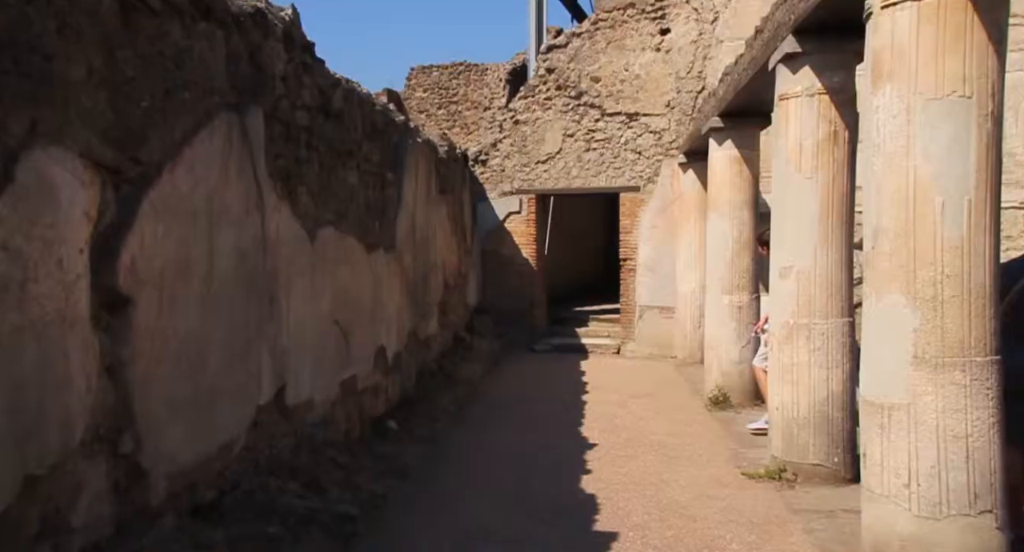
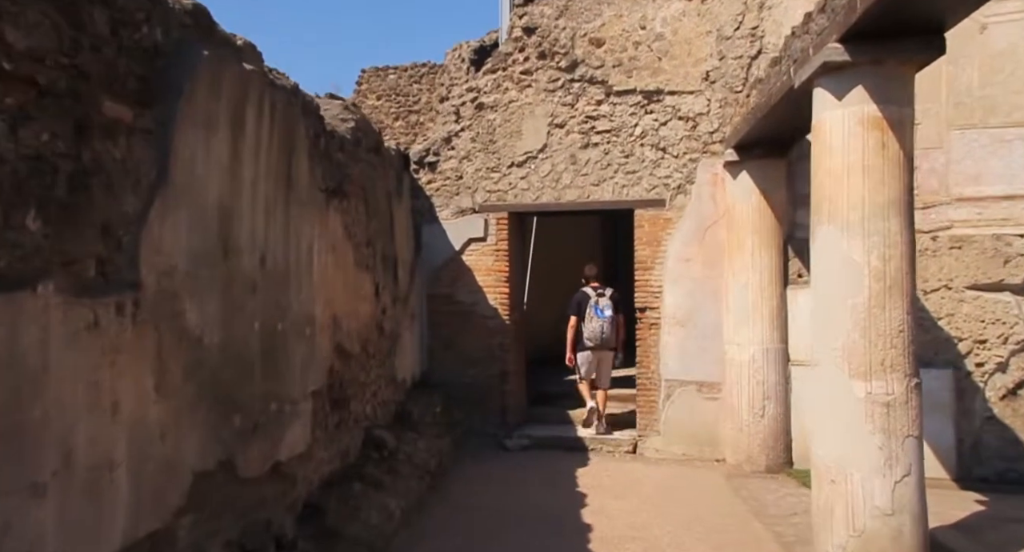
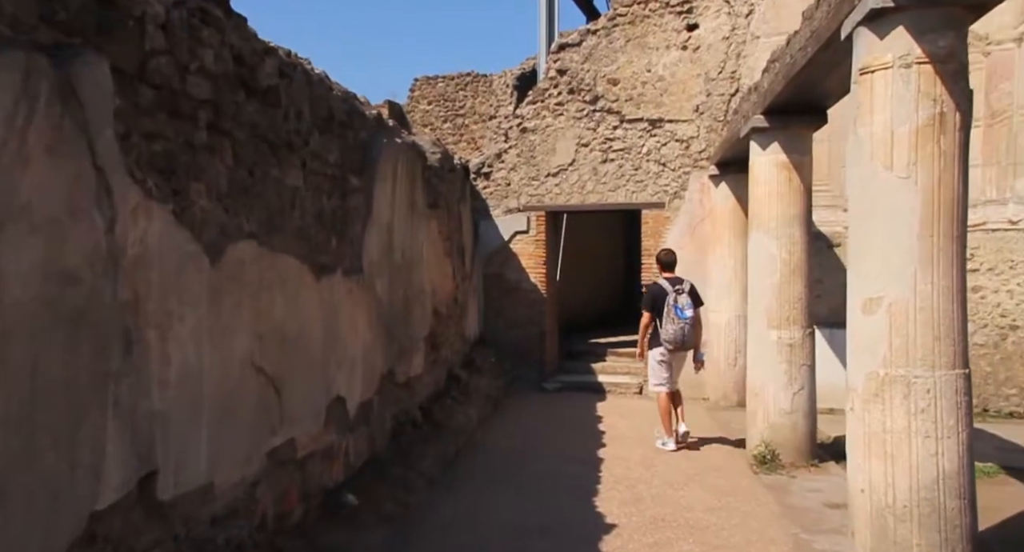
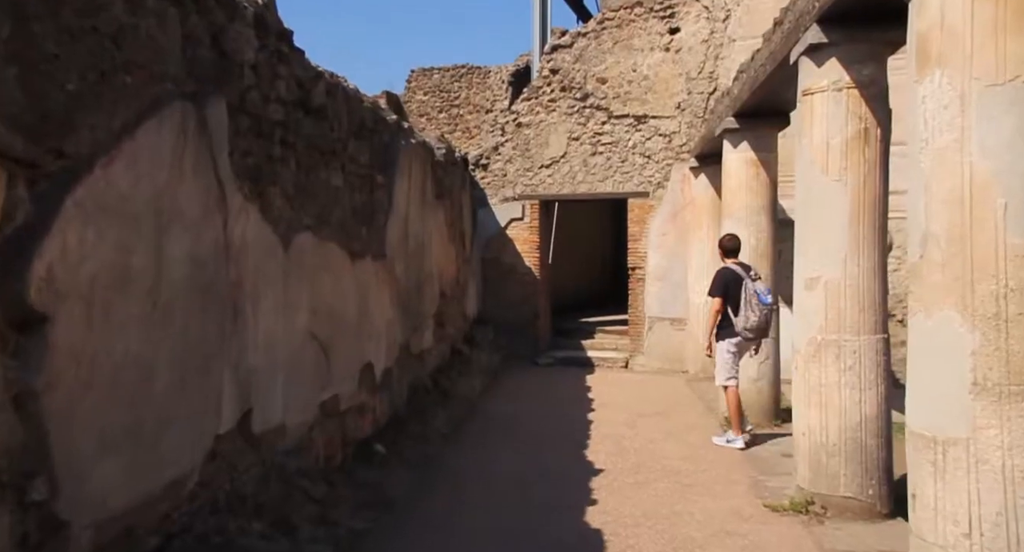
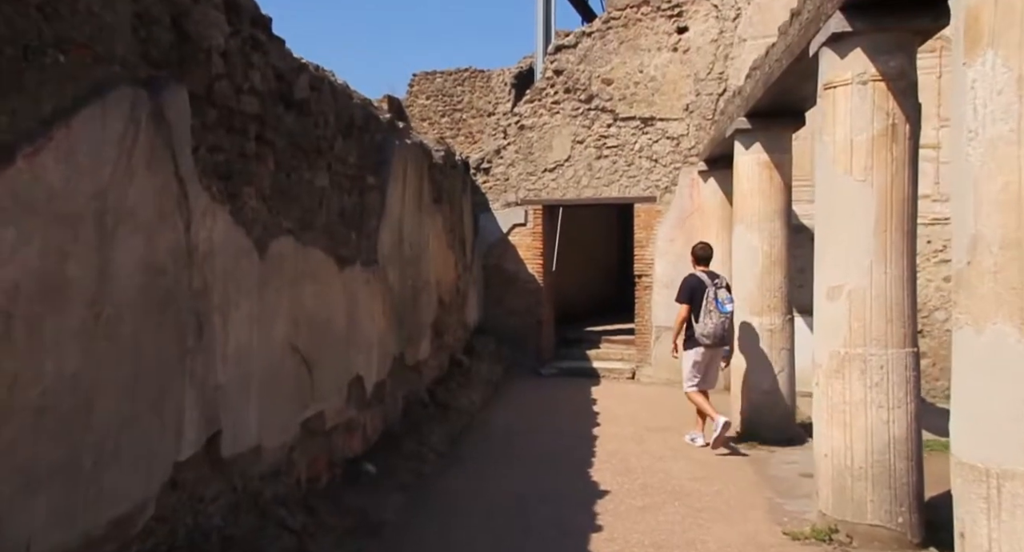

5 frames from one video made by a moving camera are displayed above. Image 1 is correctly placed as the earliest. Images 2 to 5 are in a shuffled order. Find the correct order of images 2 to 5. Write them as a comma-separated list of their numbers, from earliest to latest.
4, 5, 3, 2
